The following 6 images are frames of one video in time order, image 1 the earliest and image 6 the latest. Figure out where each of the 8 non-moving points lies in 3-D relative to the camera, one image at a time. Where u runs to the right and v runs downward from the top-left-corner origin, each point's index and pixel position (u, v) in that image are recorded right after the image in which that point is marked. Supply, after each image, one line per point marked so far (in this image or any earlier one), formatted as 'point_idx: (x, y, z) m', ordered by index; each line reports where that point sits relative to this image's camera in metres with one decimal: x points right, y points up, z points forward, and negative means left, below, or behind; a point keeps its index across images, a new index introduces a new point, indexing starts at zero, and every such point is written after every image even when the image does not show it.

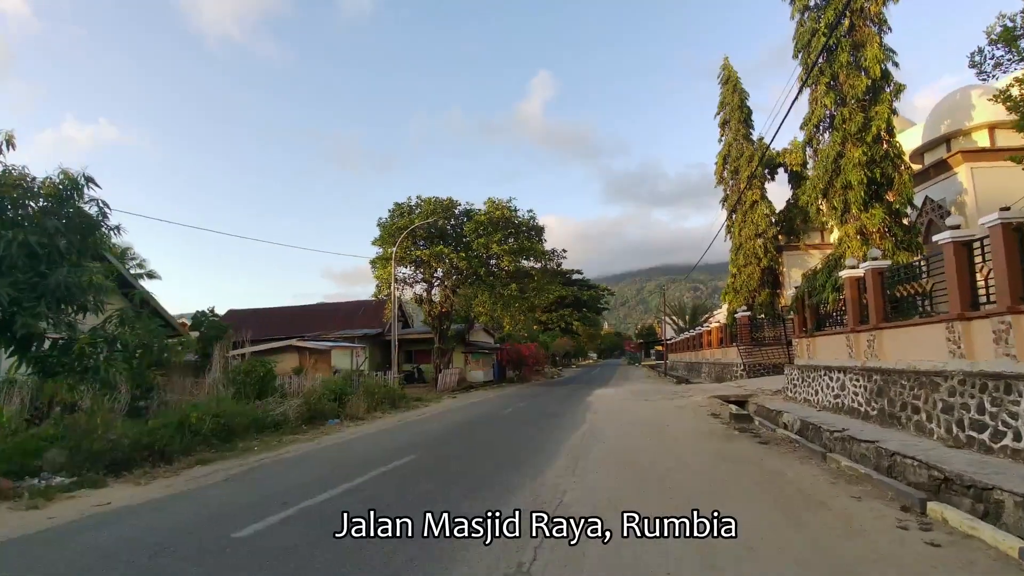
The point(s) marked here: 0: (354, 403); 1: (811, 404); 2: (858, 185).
0: (-4.1, -3.0, +15.9) m
1: (+6.8, -2.7, +14.3) m
2: (+7.9, +2.4, +14.3) m
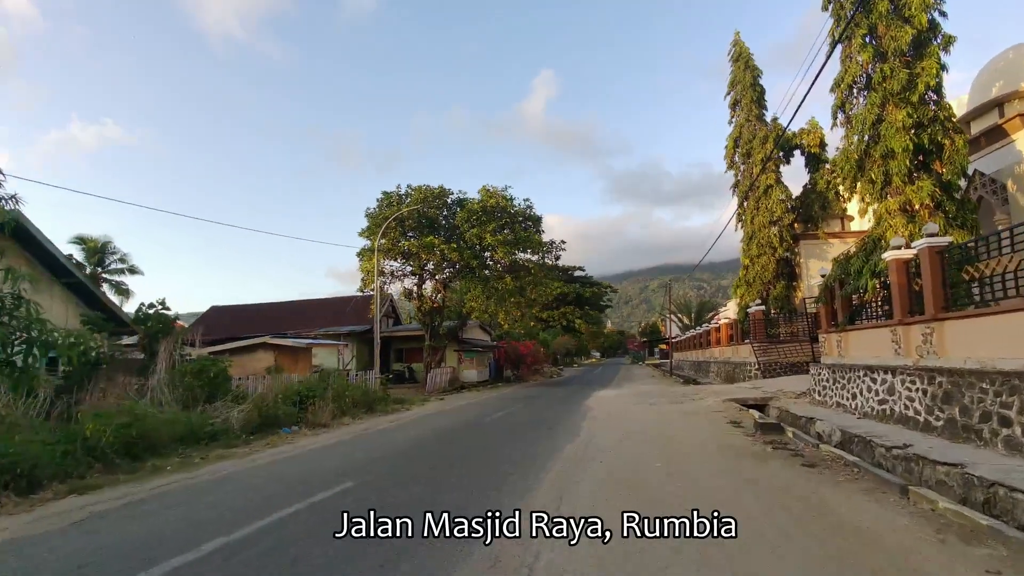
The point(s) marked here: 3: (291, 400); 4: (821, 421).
0: (-4.4, -2.7, +13.9) m
1: (+6.5, -2.4, +12.3) m
2: (+7.6, +2.6, +12.2) m
3: (-5.0, -2.5, +14.1) m
4: (+5.4, -2.3, +10.9) m
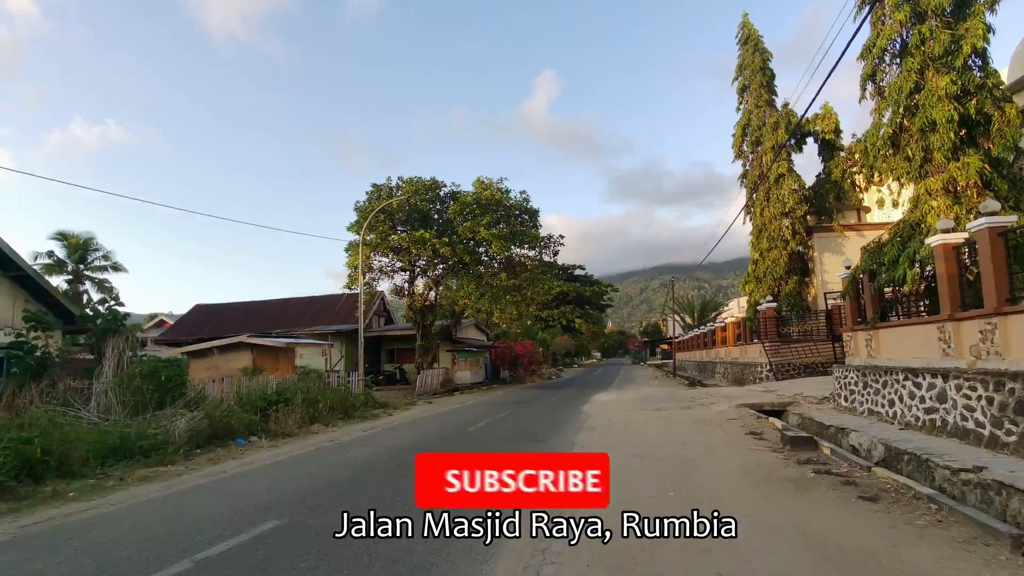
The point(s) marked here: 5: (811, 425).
0: (-4.6, -2.5, +12.4) m
1: (+6.3, -2.2, +10.7) m
2: (+7.4, +2.8, +10.7) m
3: (-5.3, -2.4, +12.6) m
4: (+5.2, -2.2, +9.4) m
5: (+5.5, -2.5, +11.6) m
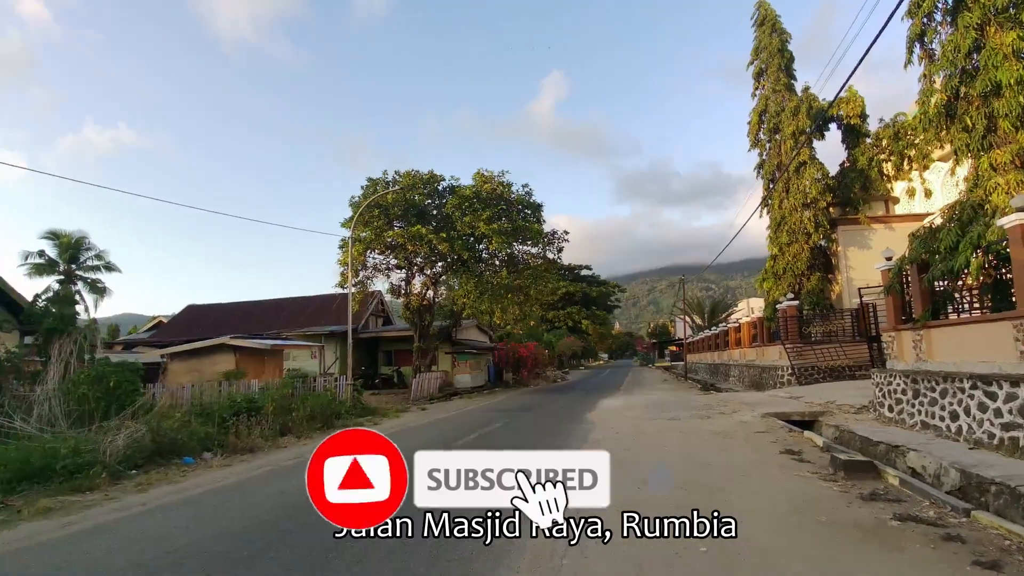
0: (-4.7, -2.4, +10.9) m
1: (+6.2, -2.1, +9.1) m
2: (+7.3, +2.9, +9.1) m
3: (-5.4, -2.3, +11.1) m
4: (+5.0, -2.1, +7.8) m
5: (+5.4, -2.4, +10.0) m
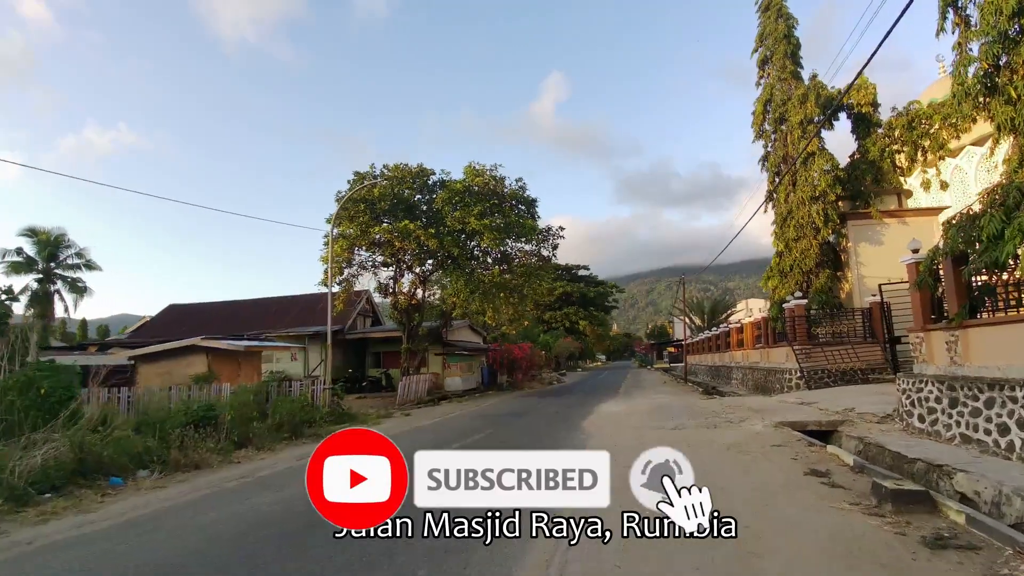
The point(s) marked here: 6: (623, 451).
0: (-4.9, -2.4, +9.7) m
1: (+5.9, -2.0, +7.9) m
2: (+7.0, +3.0, +7.9) m
3: (-5.6, -2.2, +9.9) m
4: (+4.8, -2.0, +6.6) m
5: (+5.2, -2.3, +8.8) m
6: (+2.0, -2.9, +11.3) m
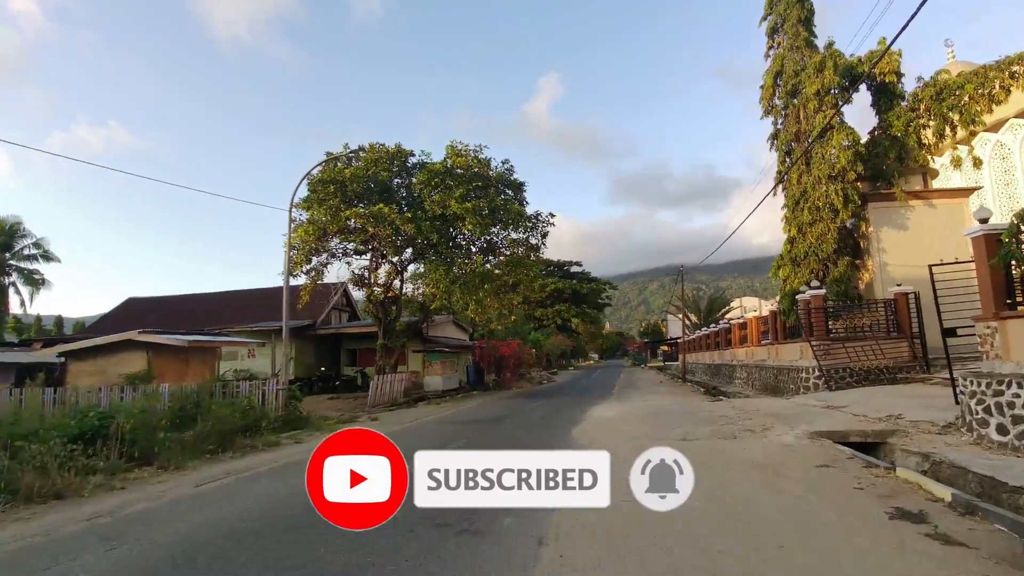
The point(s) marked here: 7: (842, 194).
0: (-5.3, -2.0, +7.5) m
1: (+5.6, -1.7, +5.9) m
2: (+6.7, +3.3, +5.8) m
3: (-6.0, -1.9, +7.7) m
4: (+4.4, -1.7, +4.5) m
5: (+4.8, -2.0, +6.7) m
6: (+1.6, -2.6, +9.2) m
7: (+9.4, +2.6, +17.8) m
